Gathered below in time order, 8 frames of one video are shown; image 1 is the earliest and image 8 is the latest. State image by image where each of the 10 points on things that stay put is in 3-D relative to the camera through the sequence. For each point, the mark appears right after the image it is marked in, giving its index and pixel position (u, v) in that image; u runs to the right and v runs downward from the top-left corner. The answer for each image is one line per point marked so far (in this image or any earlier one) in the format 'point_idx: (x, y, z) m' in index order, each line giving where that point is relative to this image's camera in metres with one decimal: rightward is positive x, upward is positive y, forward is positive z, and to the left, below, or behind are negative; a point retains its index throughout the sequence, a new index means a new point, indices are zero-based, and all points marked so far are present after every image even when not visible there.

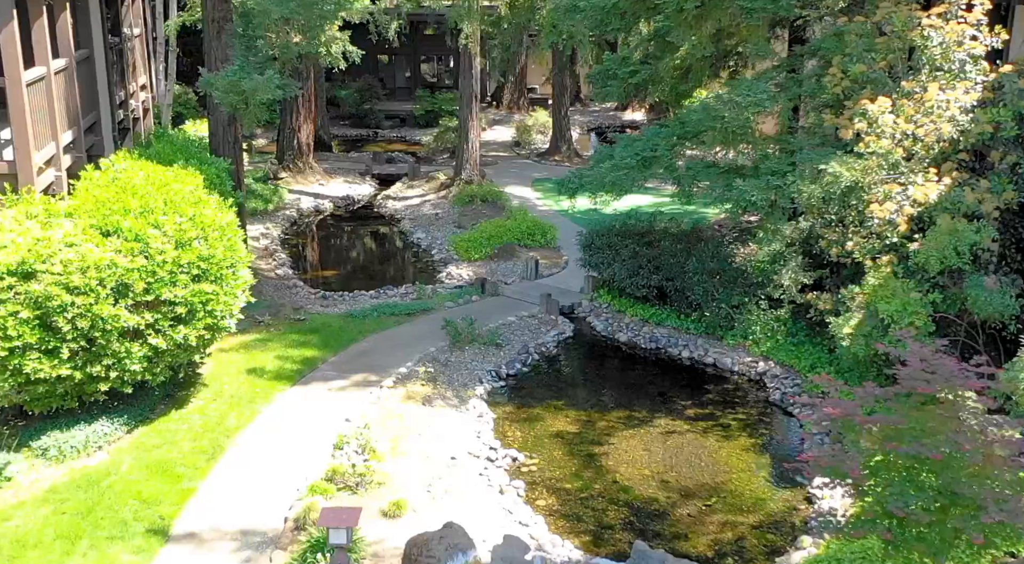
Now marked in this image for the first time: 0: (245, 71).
0: (-3.1, +2.4, +10.7) m
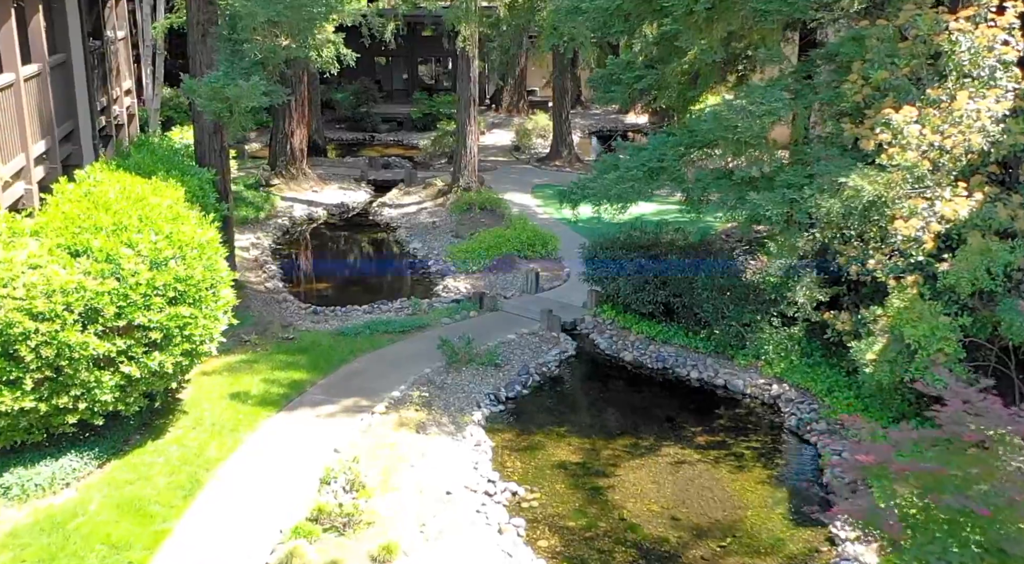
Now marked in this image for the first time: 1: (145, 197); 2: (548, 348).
0: (-3.1, +2.2, +10.2) m
1: (-3.2, +0.7, +8.3) m
2: (+0.4, -0.7, +10.5) m
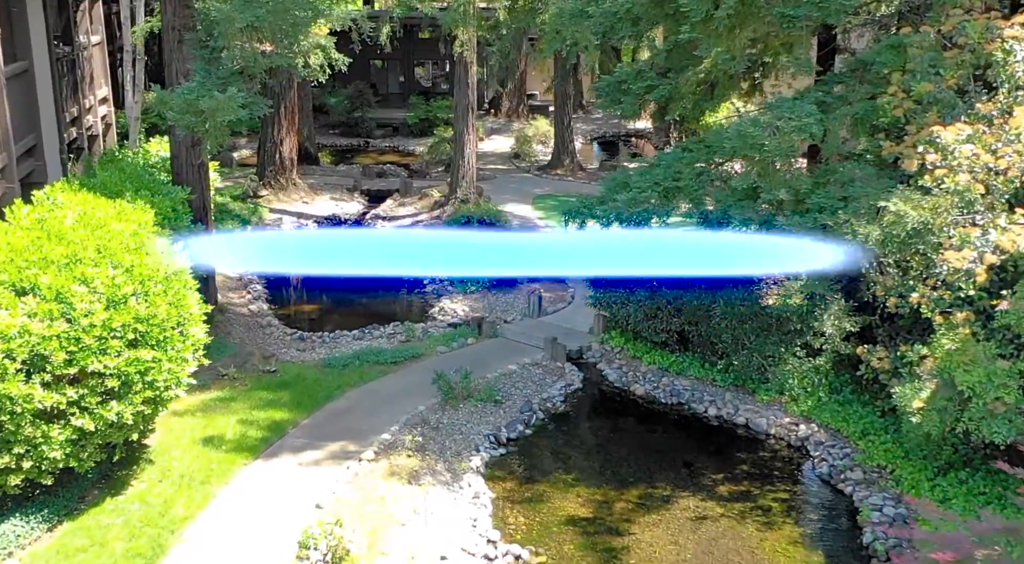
0: (-3.0, +1.9, +9.4) m
1: (-3.2, +0.5, +7.5) m
2: (+0.4, -1.0, +9.6) m
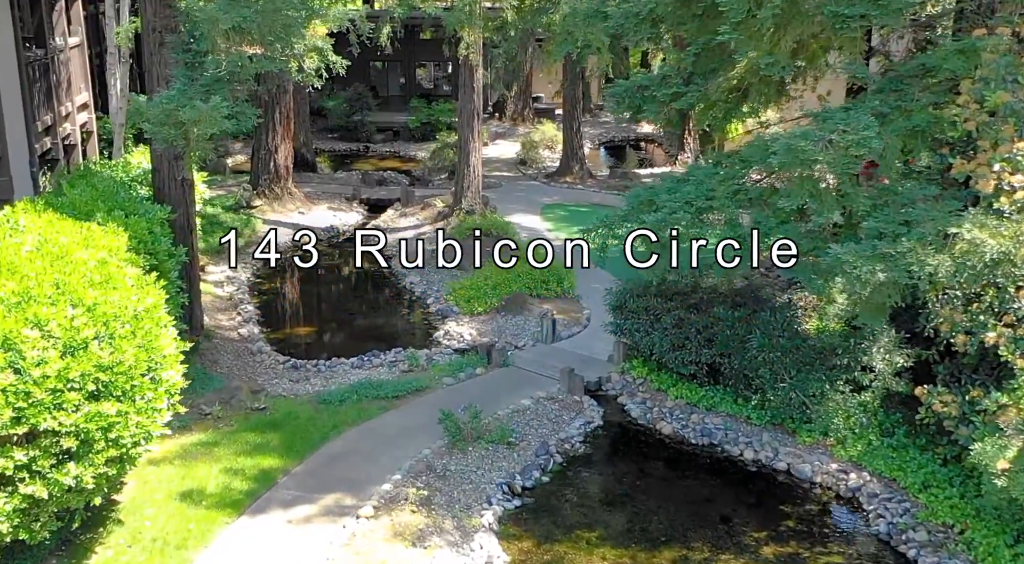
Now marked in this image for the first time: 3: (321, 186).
0: (-2.9, +1.7, +8.5) m
1: (-3.1, +0.2, +6.6) m
2: (+0.5, -1.3, +8.8) m
3: (-3.8, +1.9, +18.5) m
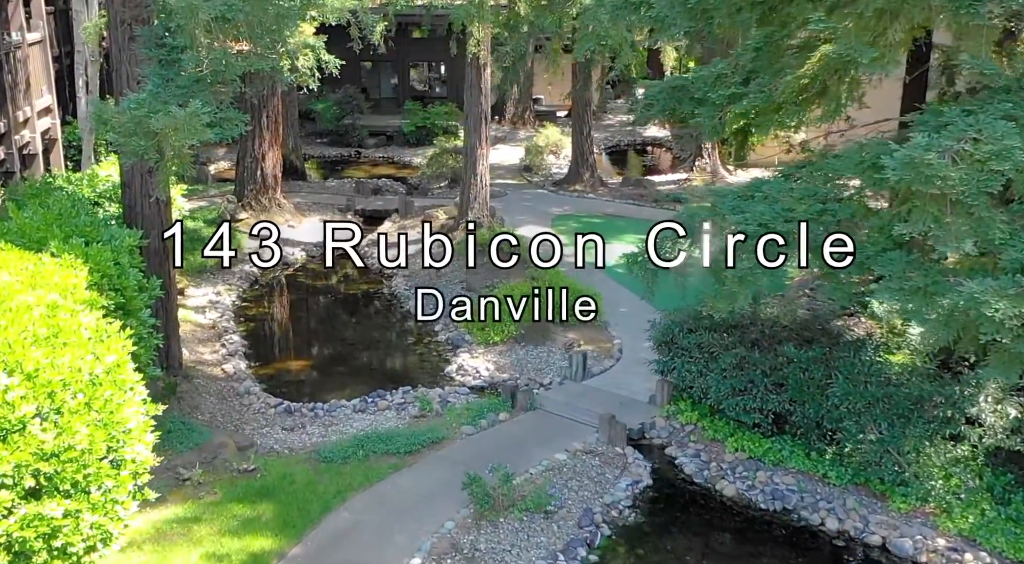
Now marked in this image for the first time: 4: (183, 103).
0: (-2.7, +1.4, +7.1) m
1: (-2.8, -0.1, +5.2) m
2: (+0.8, -1.5, +7.5) m
3: (-3.7, +1.6, +17.2) m
4: (-2.5, +1.4, +7.3) m
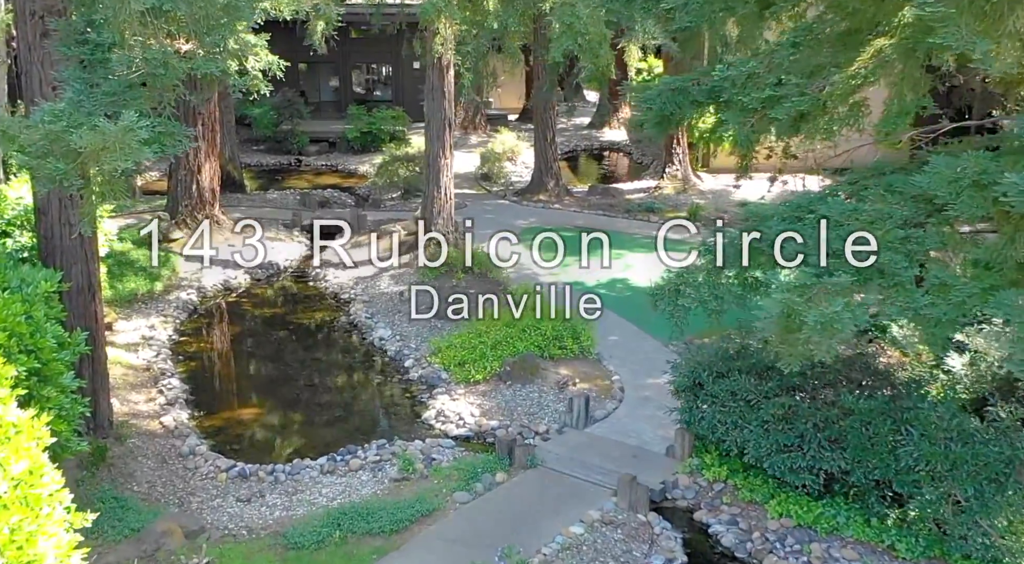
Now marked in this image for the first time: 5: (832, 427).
0: (-2.6, +1.1, +5.7) m
1: (-2.6, -0.4, +3.8) m
2: (+0.9, -1.8, +6.3) m
3: (-4.3, +1.2, +15.7) m
4: (-2.5, +1.1, +5.9) m
5: (+2.1, -1.0, +6.3) m
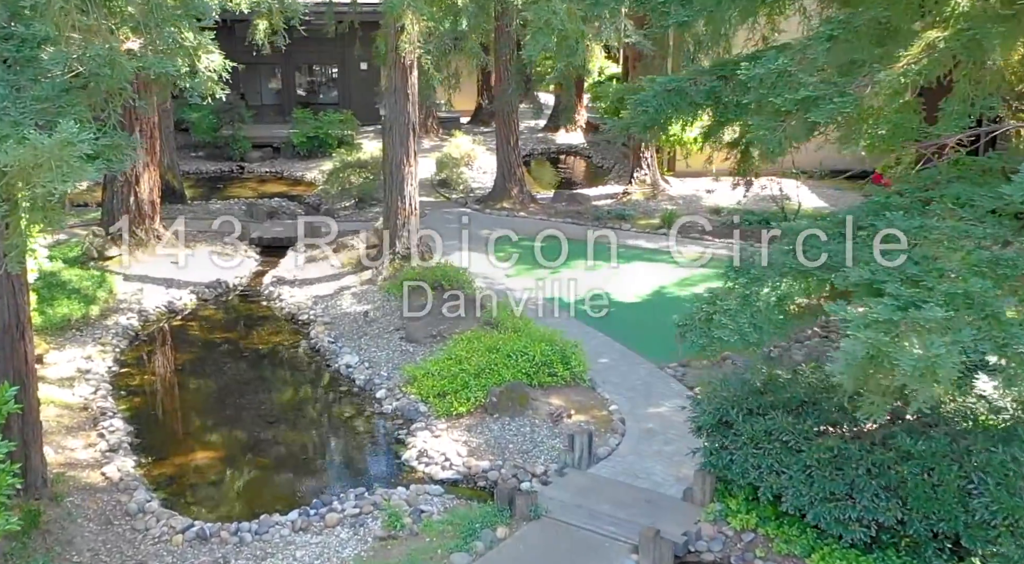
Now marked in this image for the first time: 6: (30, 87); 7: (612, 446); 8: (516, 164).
0: (-2.5, +0.8, +4.7) m
1: (-2.3, -0.6, +2.8) m
2: (+1.0, -2.0, +5.5) m
3: (-4.9, +0.9, +14.5) m
4: (-2.4, +0.8, +4.9) m
5: (+2.2, -1.1, +5.6) m
6: (-2.6, +1.0, +5.0) m
7: (+0.8, -1.3, +7.5) m
8: (+0.1, +2.0, +15.6) m
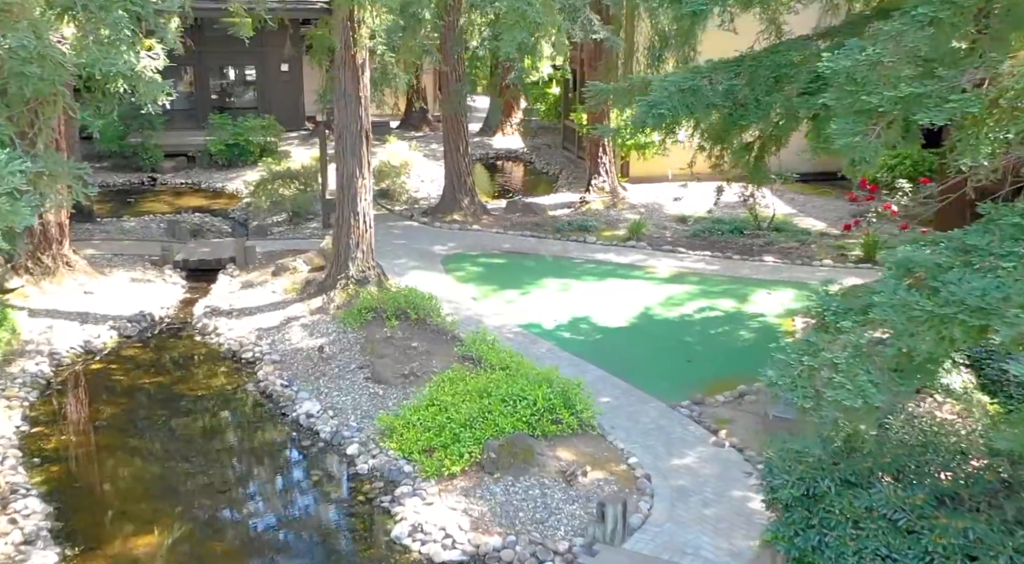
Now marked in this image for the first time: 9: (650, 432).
0: (-2.2, +0.5, +3.2) m
1: (-1.8, -0.9, +1.4) m
2: (+1.3, -2.2, +4.4) m
3: (-5.5, +0.5, +12.8) m
4: (-2.1, +0.5, +3.4) m
5: (+2.5, -1.3, +4.6) m
6: (-2.3, +0.7, +3.6) m
7: (+0.9, -1.5, +6.4) m
8: (-0.7, +1.7, +14.4) m
9: (+1.1, -1.2, +7.5) m
